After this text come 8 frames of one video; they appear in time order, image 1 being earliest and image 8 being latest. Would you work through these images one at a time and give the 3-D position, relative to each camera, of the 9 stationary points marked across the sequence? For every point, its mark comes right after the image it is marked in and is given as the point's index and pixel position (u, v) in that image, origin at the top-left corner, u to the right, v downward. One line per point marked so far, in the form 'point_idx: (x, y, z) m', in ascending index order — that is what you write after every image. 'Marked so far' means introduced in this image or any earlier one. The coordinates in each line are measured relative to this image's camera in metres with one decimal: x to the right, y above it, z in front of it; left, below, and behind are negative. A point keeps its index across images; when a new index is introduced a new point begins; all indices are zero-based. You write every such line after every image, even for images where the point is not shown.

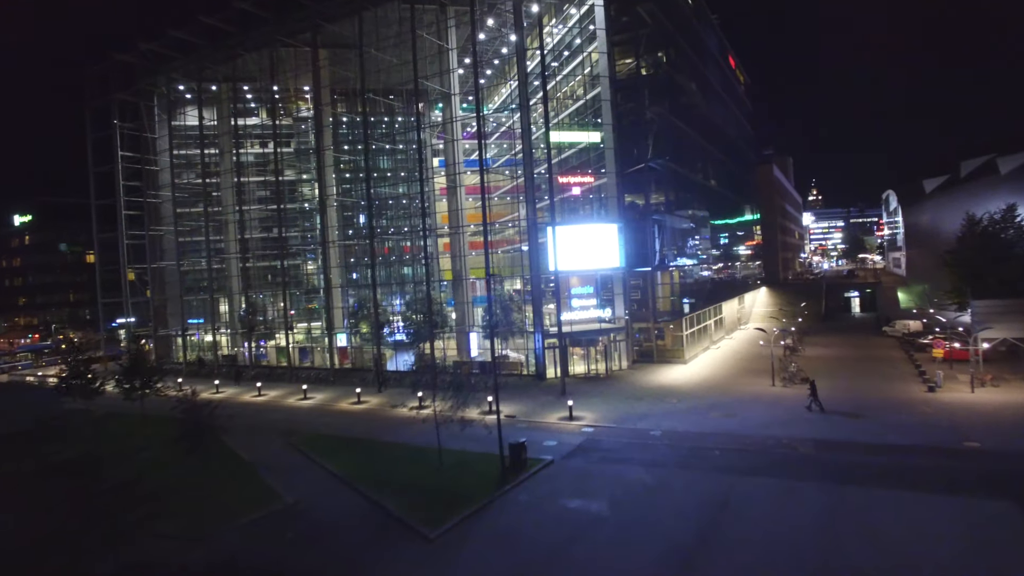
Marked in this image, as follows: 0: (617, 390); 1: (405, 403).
0: (+3.0, -3.0, +19.3) m
1: (-3.1, -3.4, +19.5) m
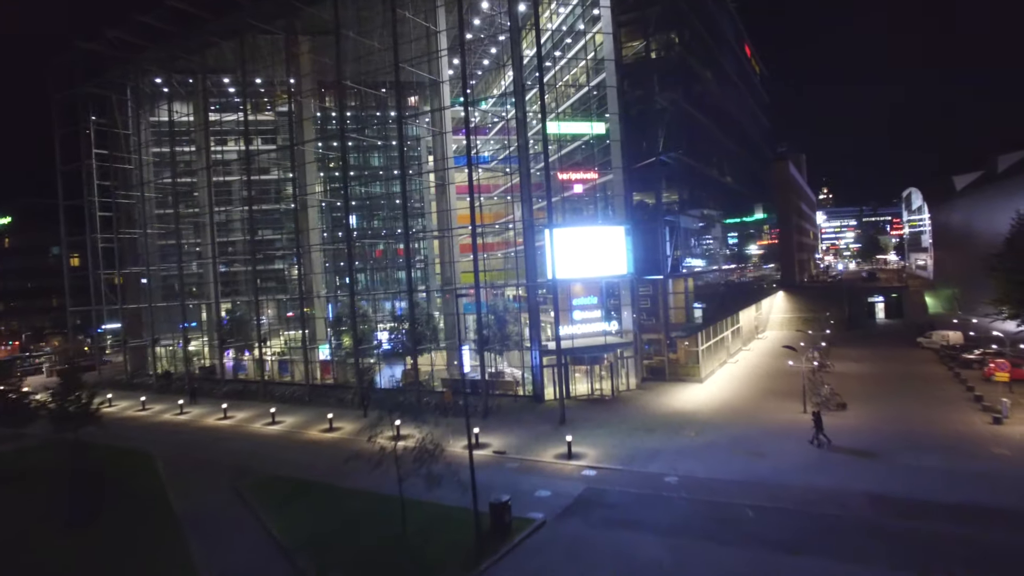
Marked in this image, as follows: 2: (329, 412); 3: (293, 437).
0: (+2.8, -3.3, +16.8) m
1: (-3.3, -3.7, +17.0) m
2: (-5.5, -3.8, +19.9) m
3: (-5.8, -4.0, +17.8) m
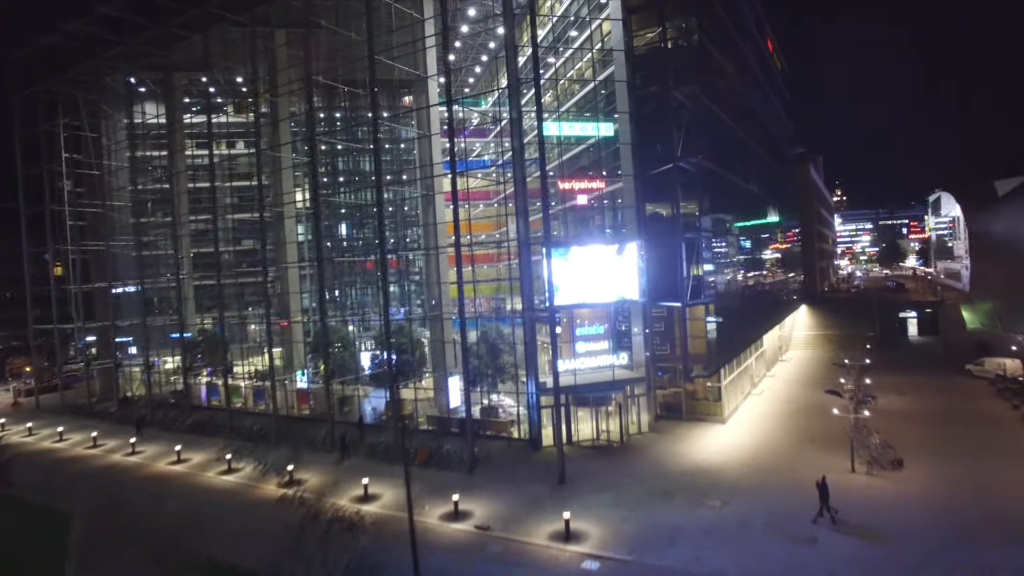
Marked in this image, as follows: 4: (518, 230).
0: (+2.6, -4.0, +14.0) m
1: (-3.6, -4.4, +14.3) m
2: (-5.7, -4.5, +17.3) m
3: (-6.0, -4.7, +15.1) m
4: (+0.2, +1.5, +17.3) m
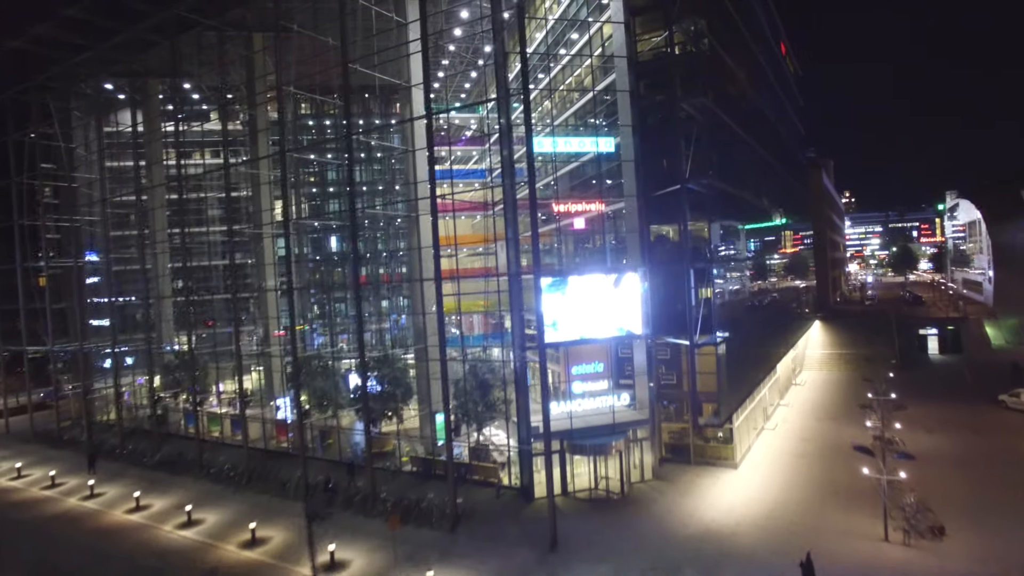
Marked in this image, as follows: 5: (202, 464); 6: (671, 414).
0: (+2.3, -4.7, +12.3) m
1: (-3.8, -5.1, +12.7) m
2: (-6.0, -5.2, +15.6) m
3: (-6.3, -5.4, +13.5) m
4: (-0.1, +0.7, +15.6) m
5: (-9.2, -5.2, +19.9) m
6: (+4.1, -3.2, +17.4) m
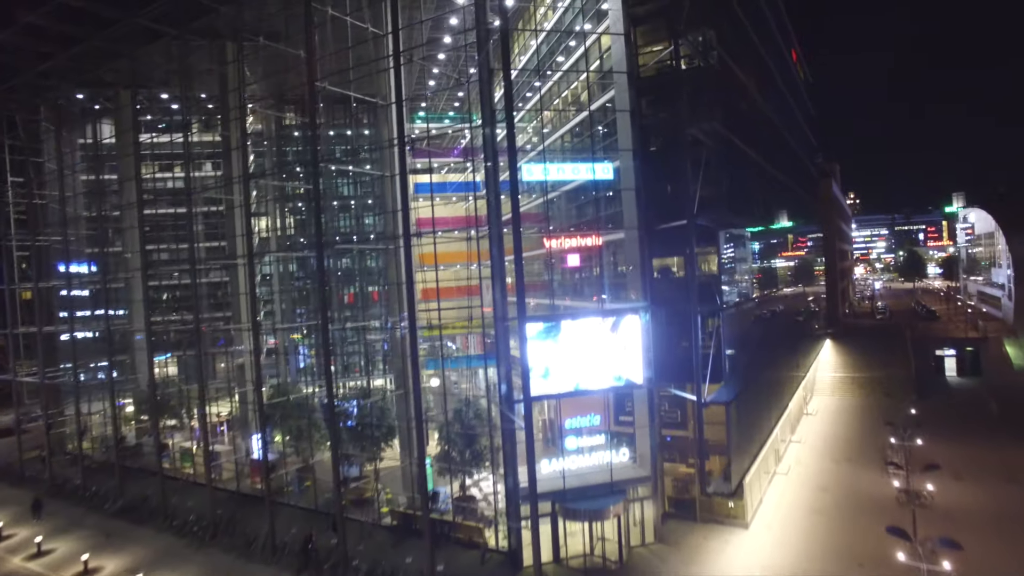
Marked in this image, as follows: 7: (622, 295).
0: (+2.0, -5.6, +10.7) m
1: (-4.1, -6.0, +11.1) m
2: (-6.2, -6.1, +14.1) m
3: (-6.6, -6.3, +12.0) m
4: (-0.4, -0.1, +14.0) m
5: (-9.5, -6.1, +18.3) m
6: (+3.9, -4.0, +15.7) m
7: (+2.4, -0.2, +14.8) m
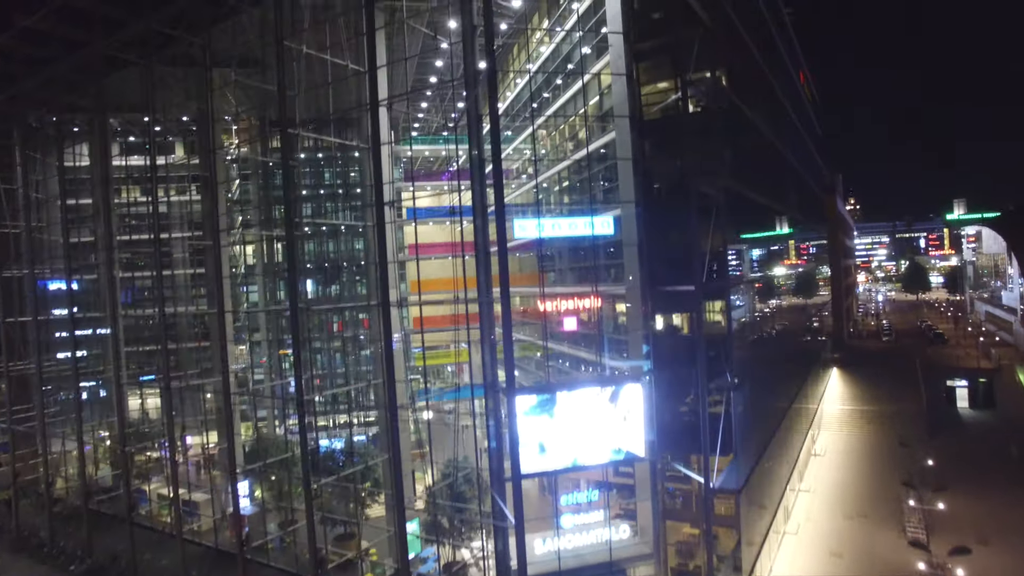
0: (+1.9, -6.8, +9.6) m
1: (-4.3, -7.2, +10.0) m
2: (-6.4, -7.3, +12.9) m
3: (-6.8, -7.5, +10.8) m
4: (-0.5, -1.4, +12.9) m
5: (-9.7, -7.3, +17.2) m
6: (+3.7, -5.3, +14.6) m
7: (+2.2, -1.4, +13.6) m
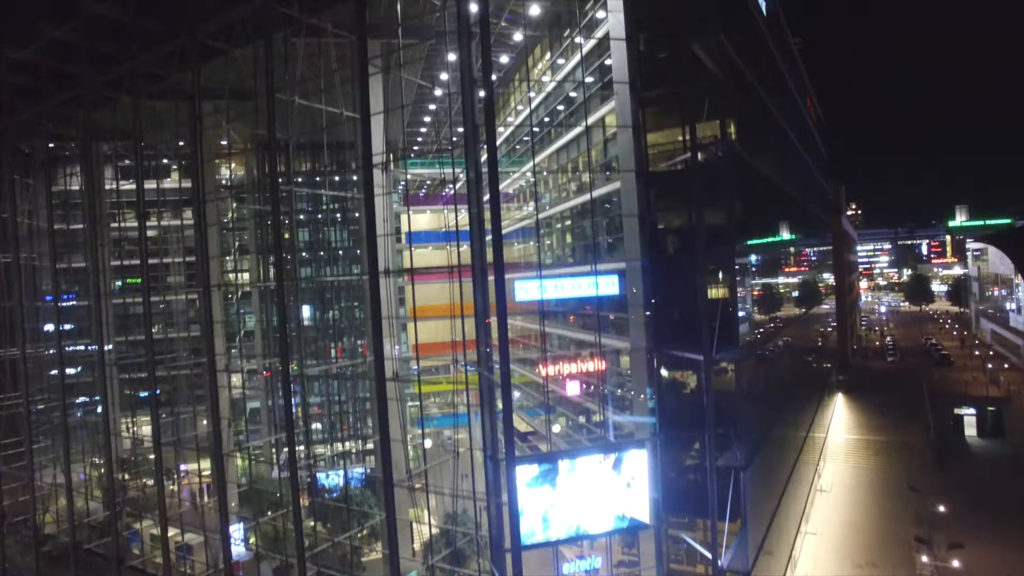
0: (+1.8, -7.9, +9.1) m
1: (-4.3, -8.3, +9.5) m
2: (-6.4, -8.4, +12.4) m
3: (-6.8, -8.6, +10.3) m
4: (-0.5, -2.5, +12.4) m
5: (-9.7, -8.4, +16.7) m
6: (+3.7, -6.4, +14.1) m
7: (+2.3, -2.5, +13.1) m
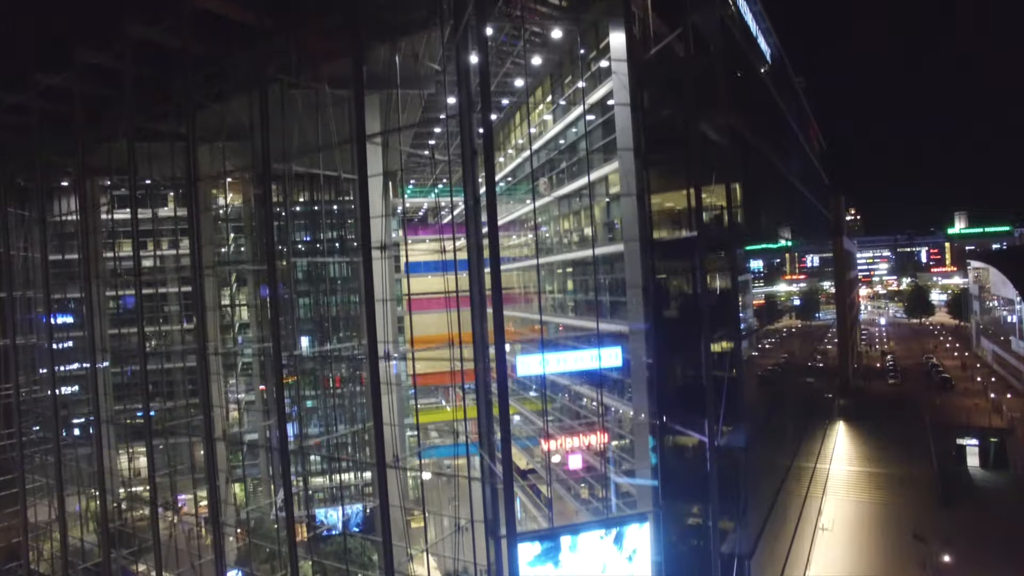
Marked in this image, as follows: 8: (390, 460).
0: (+1.9, -9.2, +8.8) m
1: (-4.3, -9.6, +9.2) m
2: (-6.4, -9.6, +12.1) m
3: (-6.8, -9.8, +10.0) m
4: (-0.5, -3.7, +12.2) m
5: (-9.7, -9.7, +16.4) m
6: (+3.7, -7.7, +13.9) m
7: (+2.3, -3.8, +12.9) m
8: (-3.1, -4.0, +15.6) m
